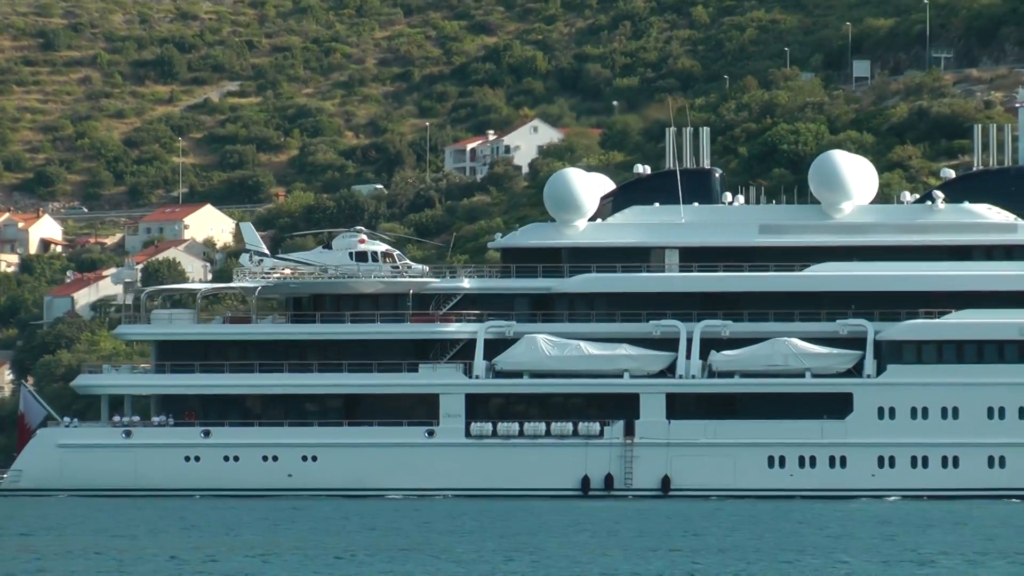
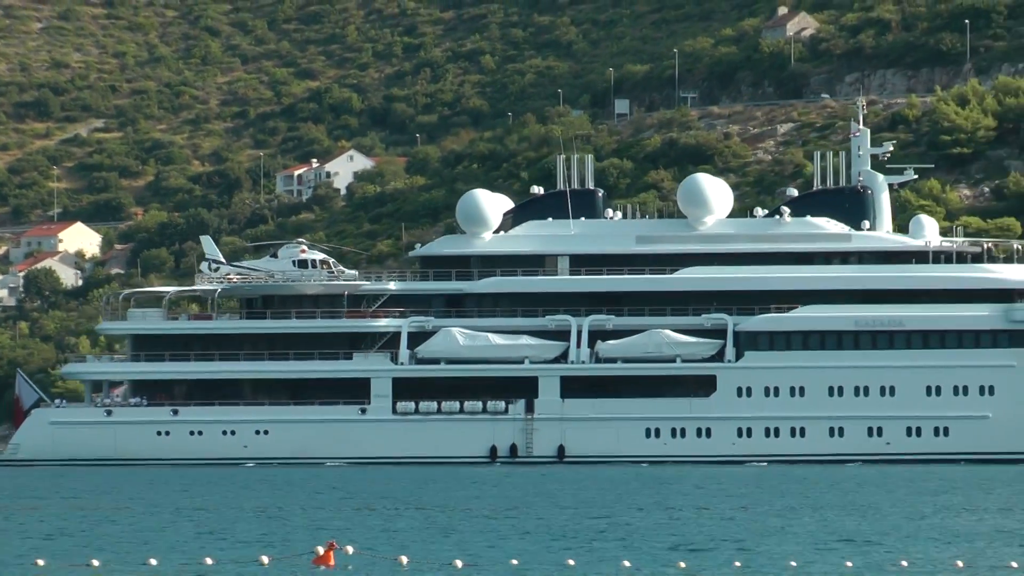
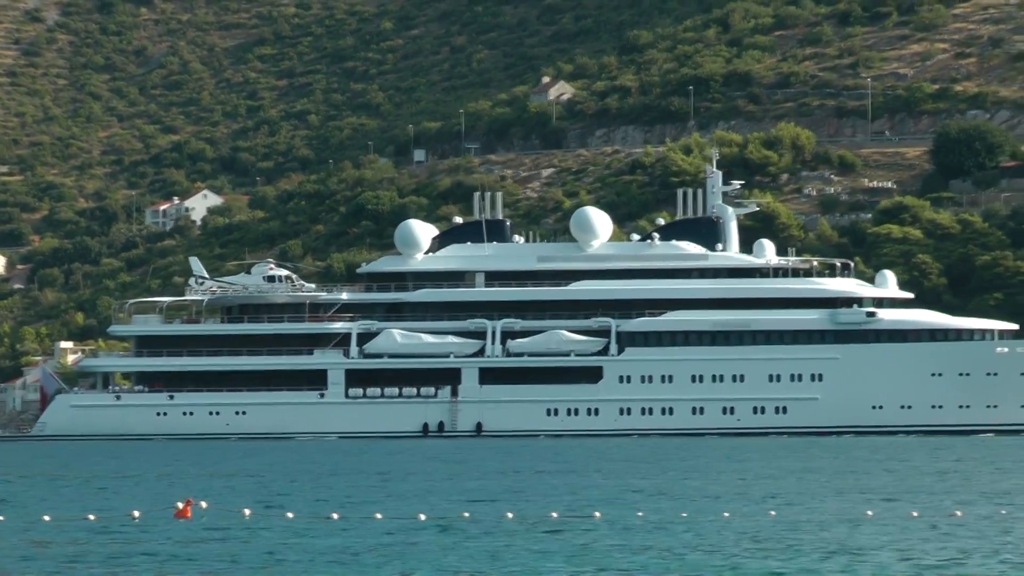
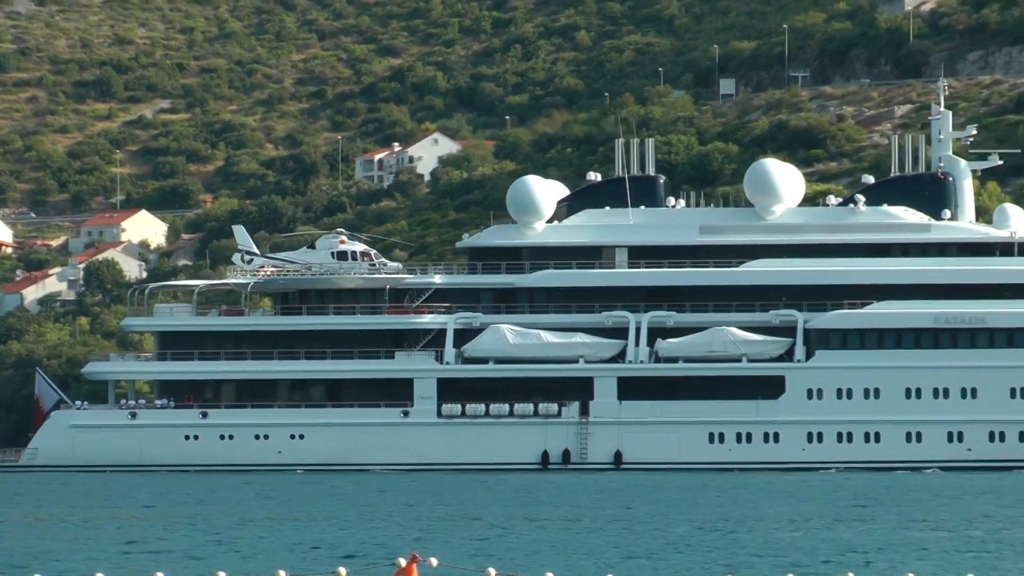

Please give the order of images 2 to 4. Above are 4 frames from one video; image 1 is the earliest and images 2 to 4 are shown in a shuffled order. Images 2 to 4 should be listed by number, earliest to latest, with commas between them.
4, 2, 3
